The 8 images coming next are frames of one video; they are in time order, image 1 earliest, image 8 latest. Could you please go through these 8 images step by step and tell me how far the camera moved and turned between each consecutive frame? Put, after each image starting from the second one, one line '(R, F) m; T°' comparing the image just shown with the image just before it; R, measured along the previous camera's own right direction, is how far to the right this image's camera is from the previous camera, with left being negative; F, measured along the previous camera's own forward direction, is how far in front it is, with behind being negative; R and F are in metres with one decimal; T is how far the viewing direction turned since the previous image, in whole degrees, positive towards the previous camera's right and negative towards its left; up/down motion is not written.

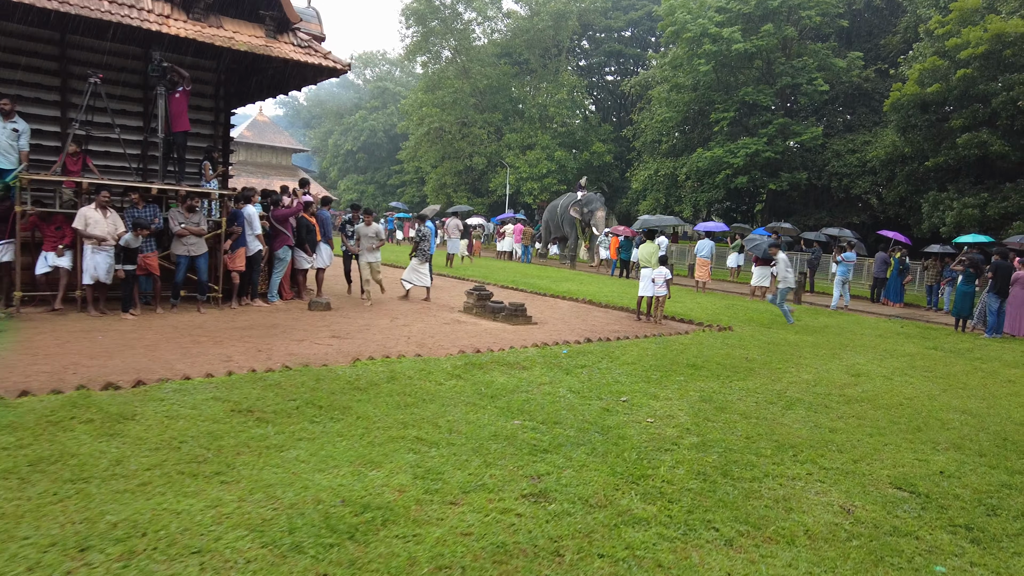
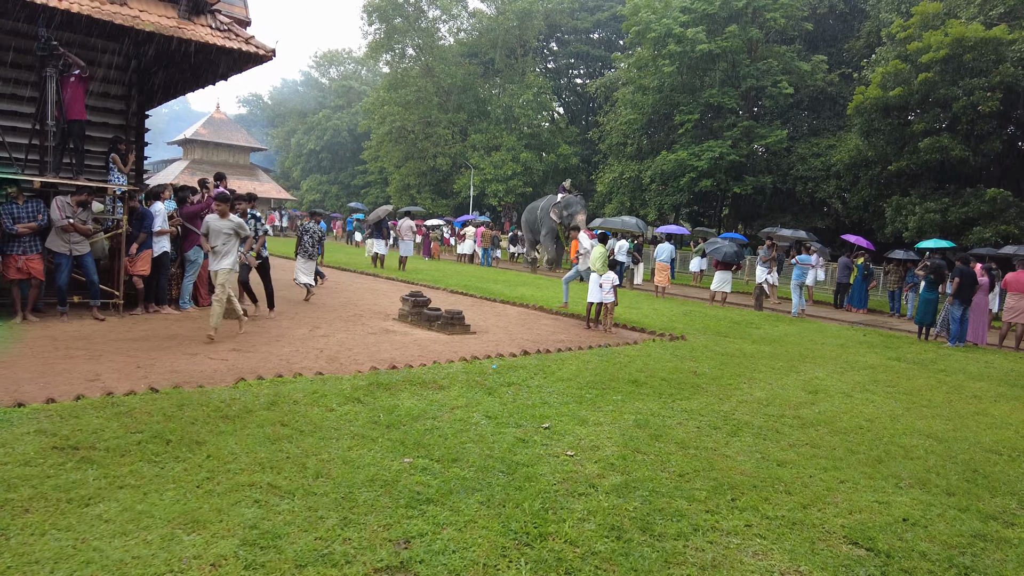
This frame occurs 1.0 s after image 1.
(+0.5, +0.8) m; +2°
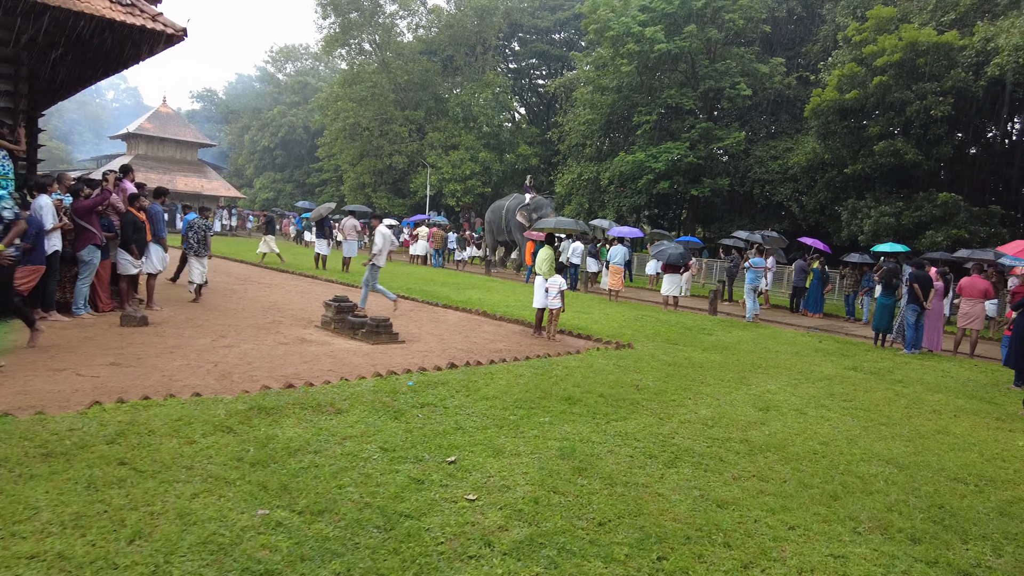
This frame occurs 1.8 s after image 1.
(+0.4, +0.7) m; +3°
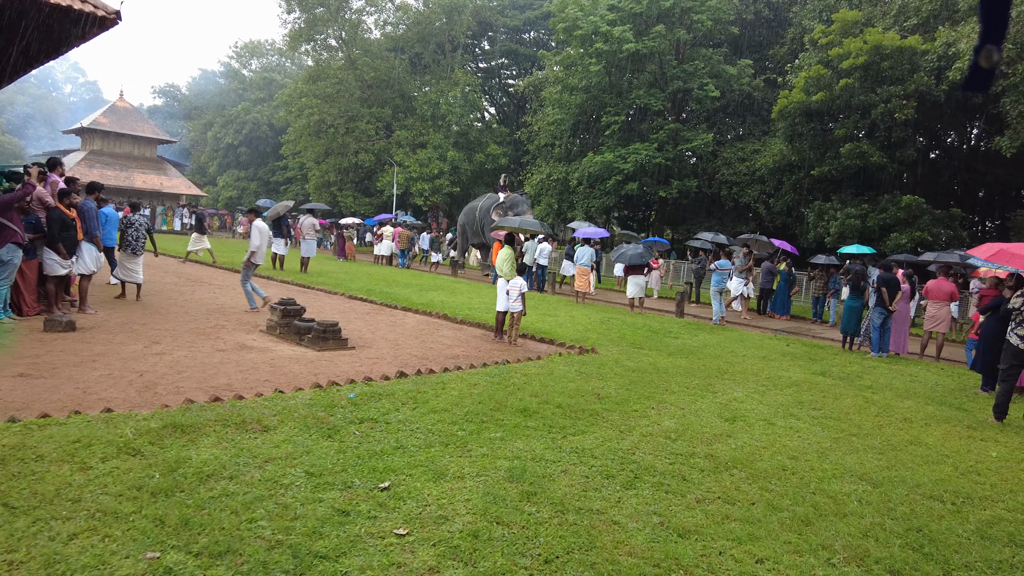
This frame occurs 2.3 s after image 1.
(+0.2, +0.4) m; +2°
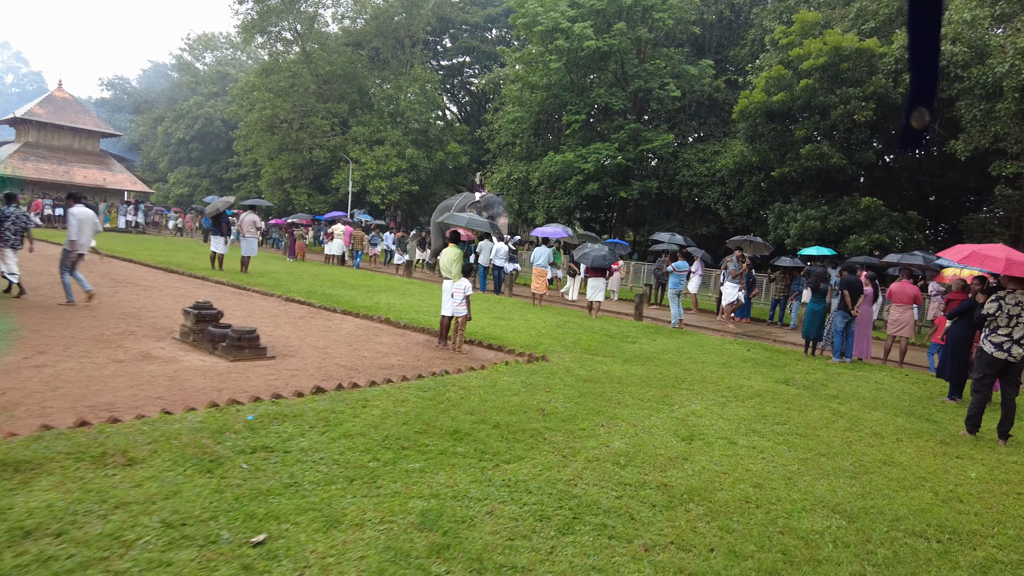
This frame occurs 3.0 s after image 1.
(+0.3, +0.7) m; +3°
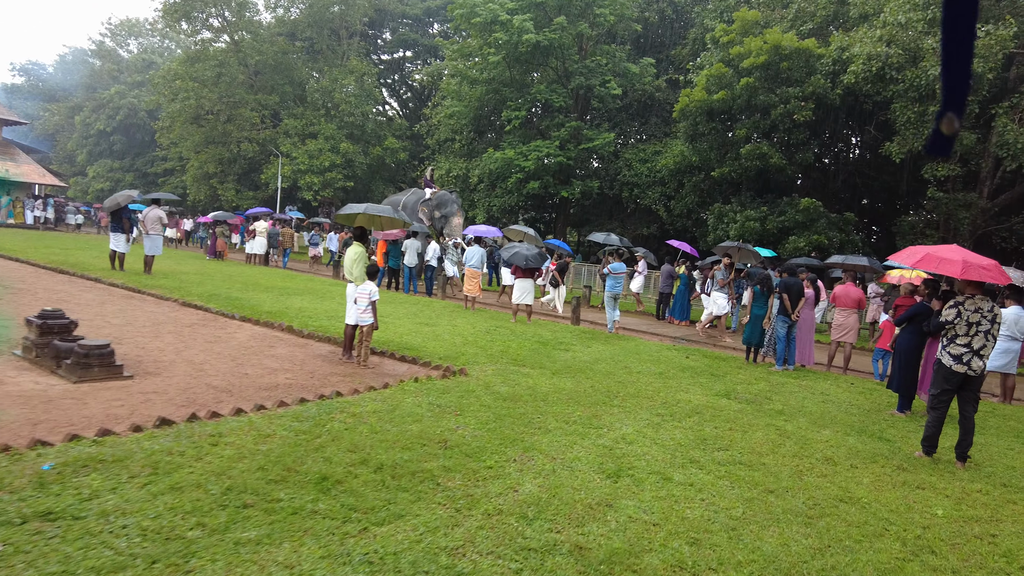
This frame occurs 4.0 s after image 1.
(+0.4, +0.9) m; +5°
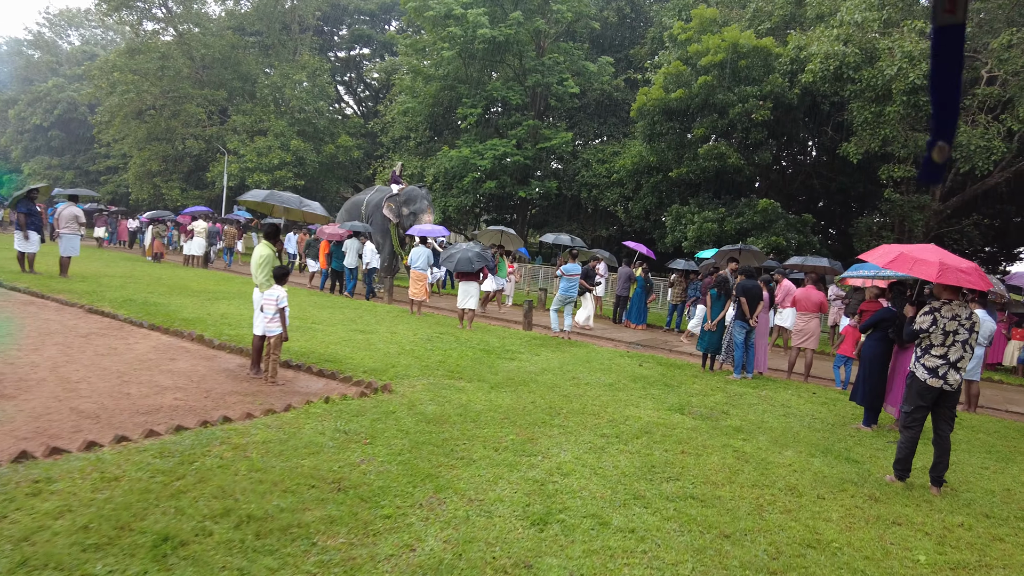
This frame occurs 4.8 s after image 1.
(+0.3, +0.7) m; +3°
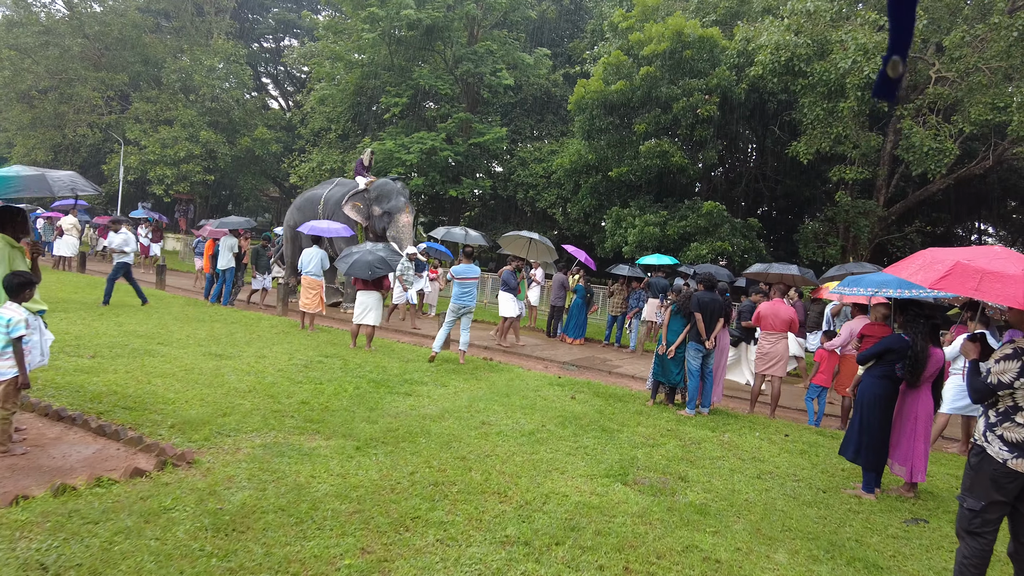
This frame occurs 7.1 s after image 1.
(+0.5, +1.9) m; +5°
